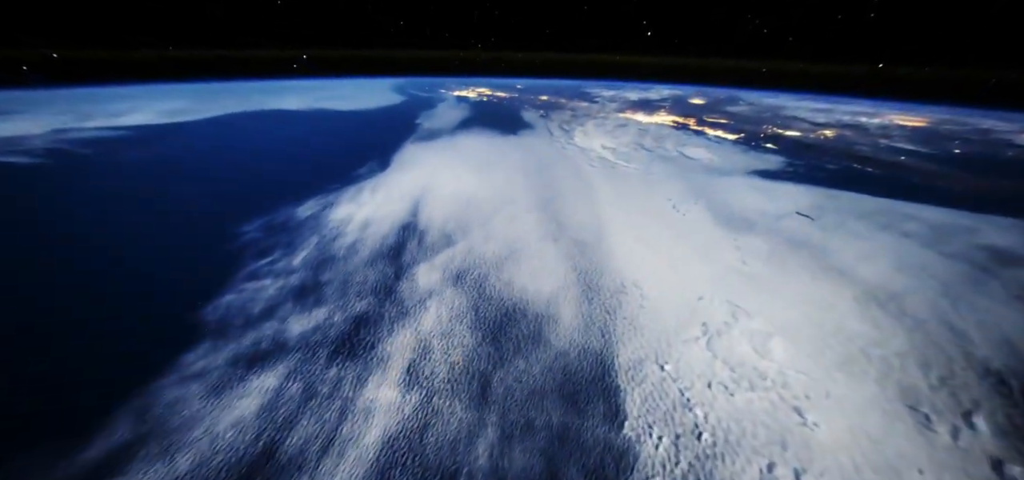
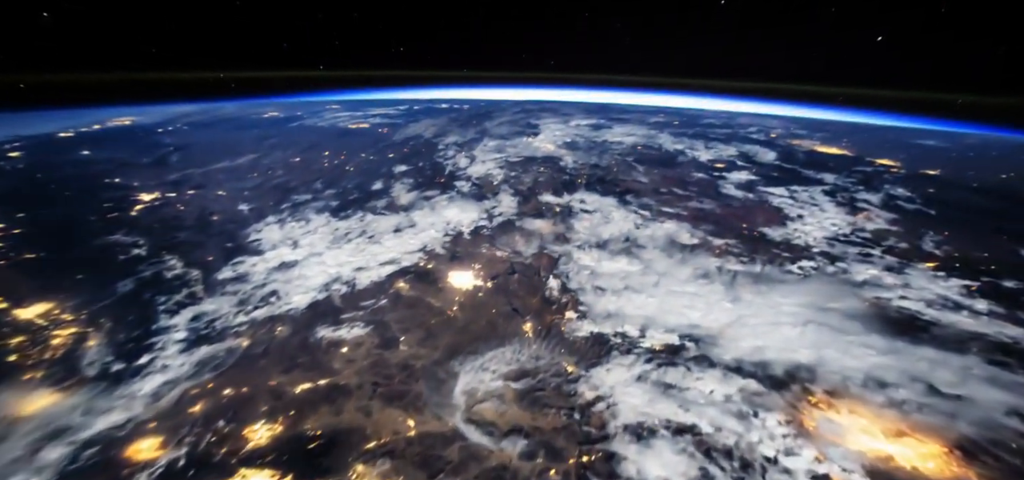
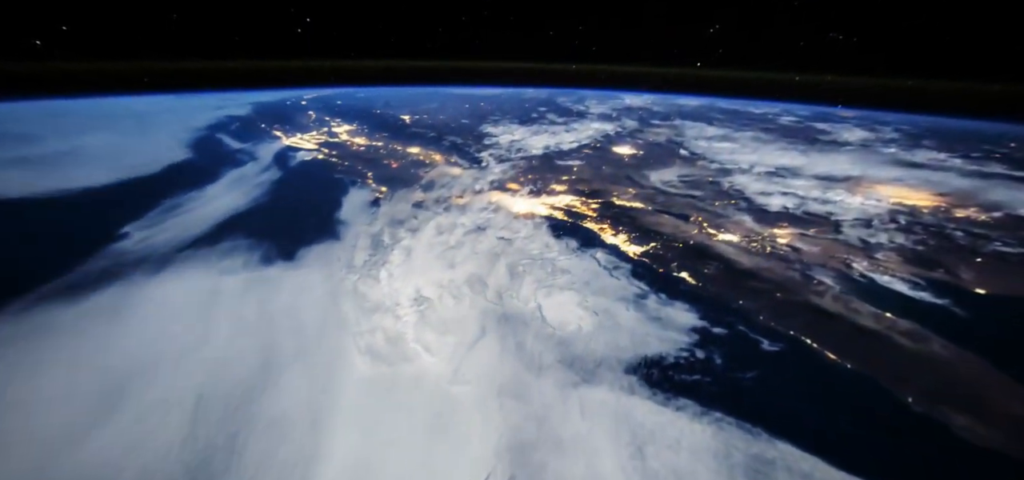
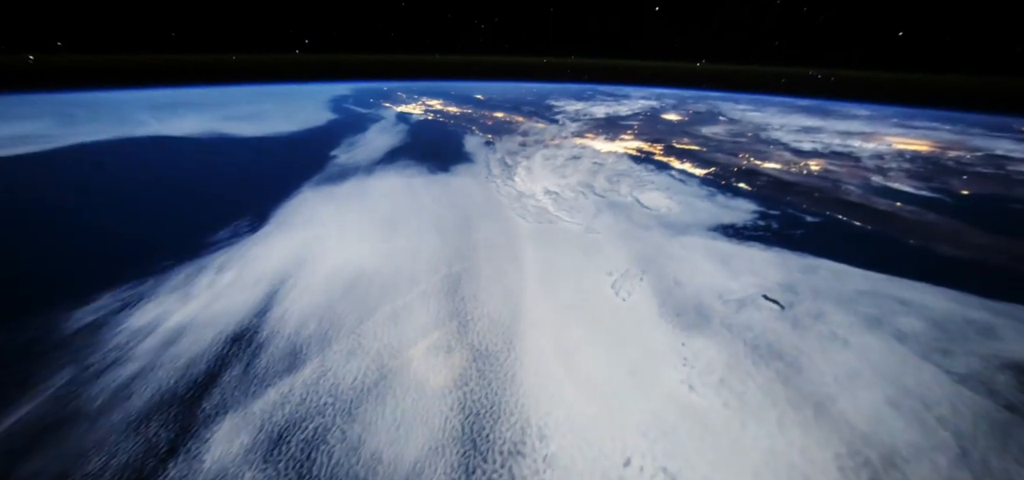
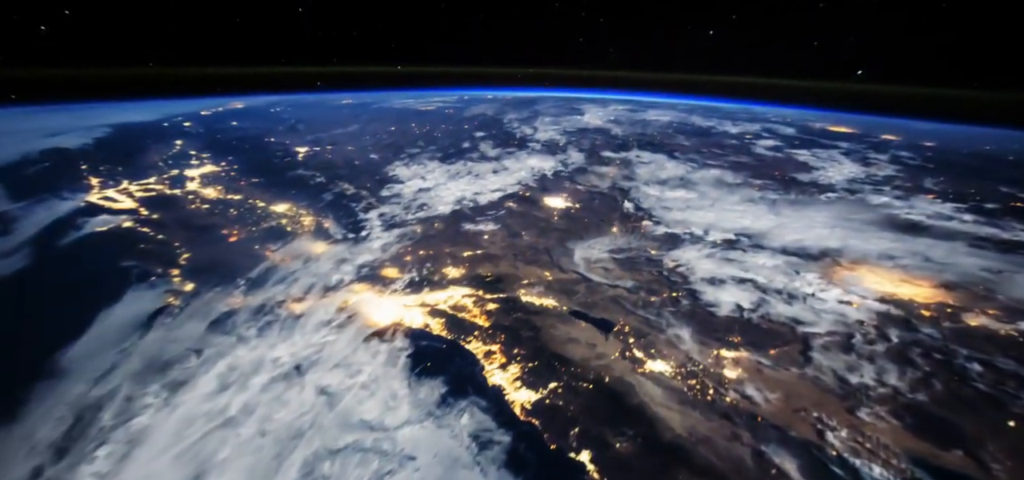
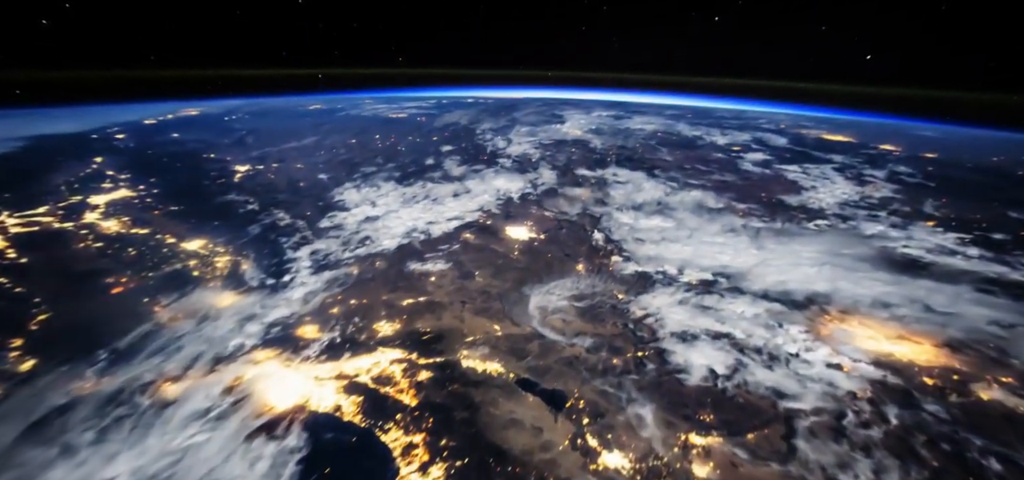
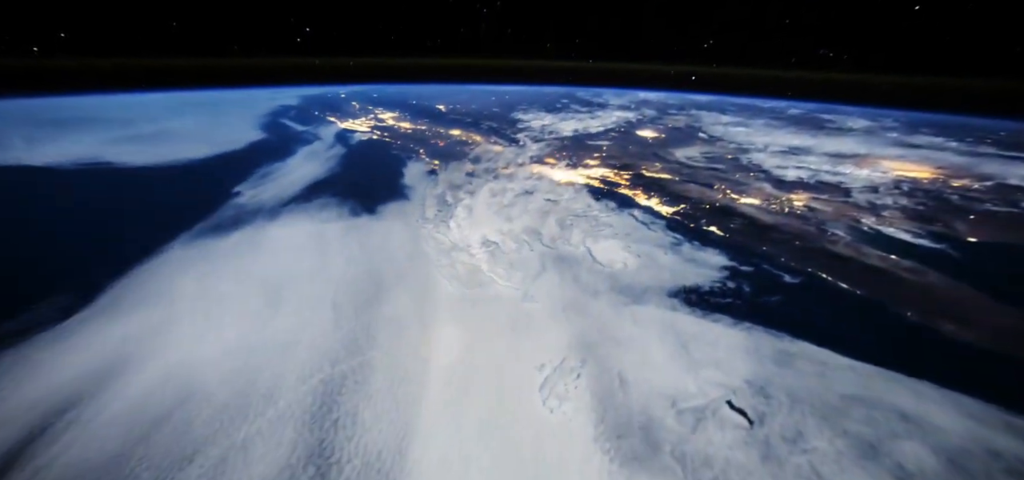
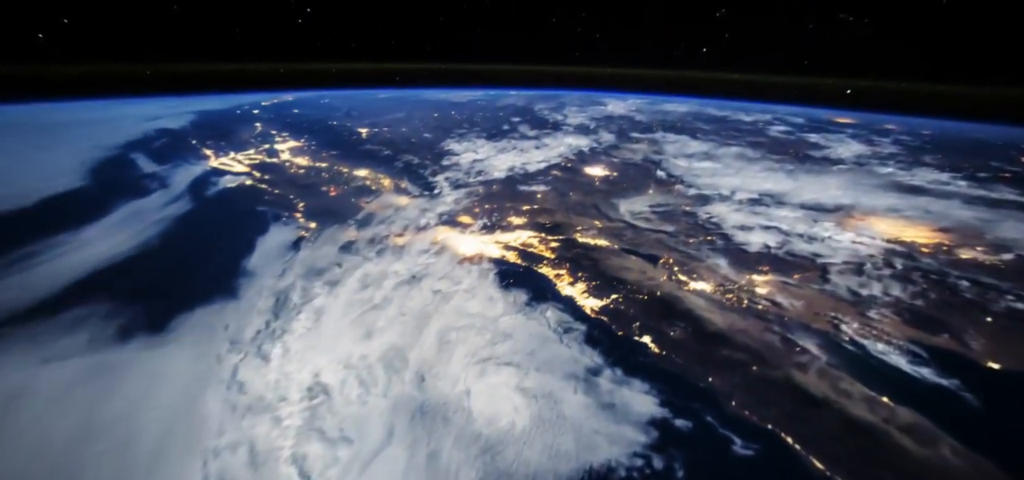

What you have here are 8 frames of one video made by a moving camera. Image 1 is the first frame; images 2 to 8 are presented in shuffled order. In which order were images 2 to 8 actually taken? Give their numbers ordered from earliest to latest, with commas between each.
4, 7, 3, 8, 5, 6, 2
